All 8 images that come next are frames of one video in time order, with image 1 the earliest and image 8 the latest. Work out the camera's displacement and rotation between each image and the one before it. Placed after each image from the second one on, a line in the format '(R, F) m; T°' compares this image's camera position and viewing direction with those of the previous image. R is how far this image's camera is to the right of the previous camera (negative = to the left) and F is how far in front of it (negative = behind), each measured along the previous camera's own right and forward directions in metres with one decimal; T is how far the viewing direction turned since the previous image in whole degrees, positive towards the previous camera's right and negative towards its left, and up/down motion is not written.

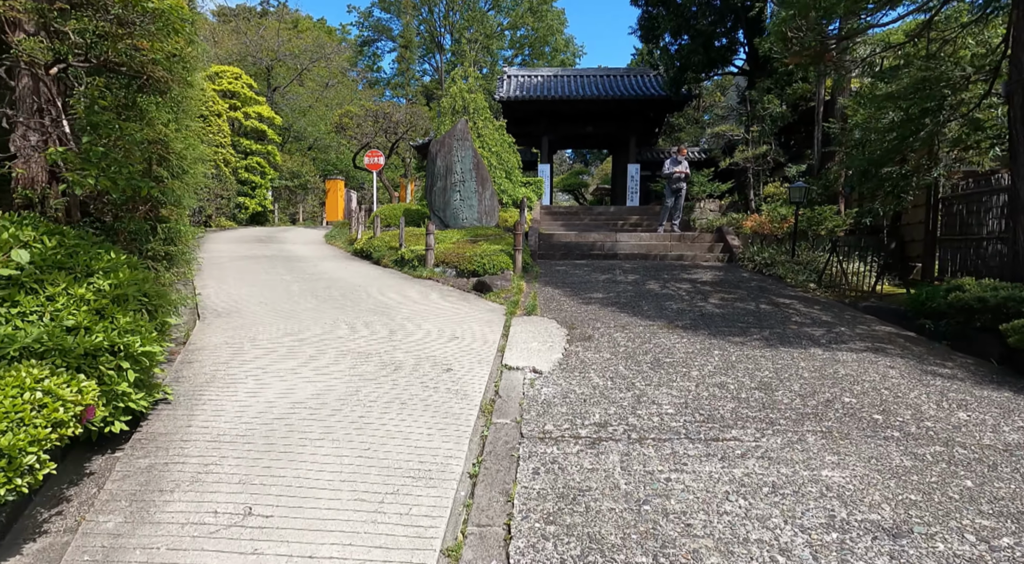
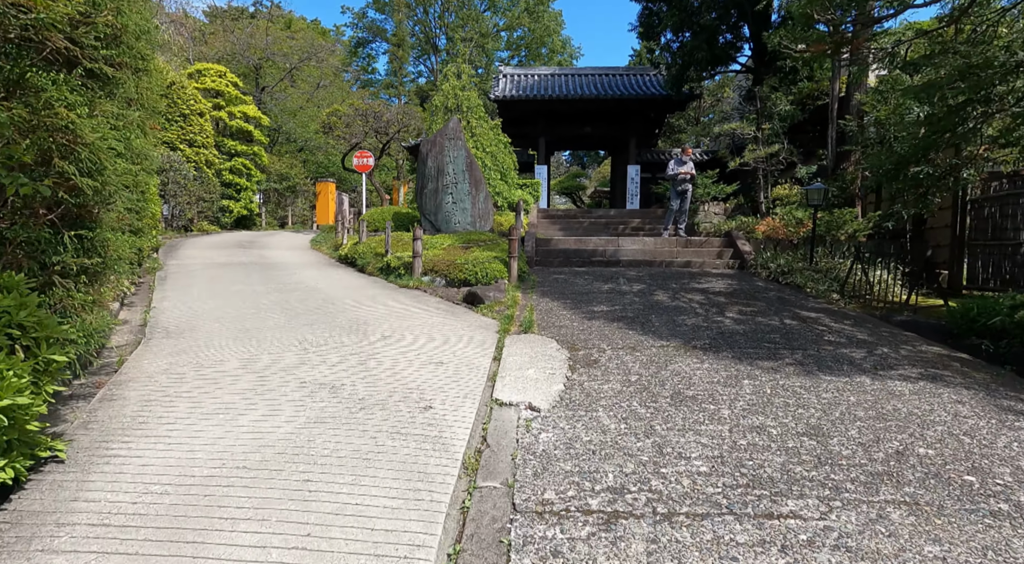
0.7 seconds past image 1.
(0.0, +0.7) m; 0°
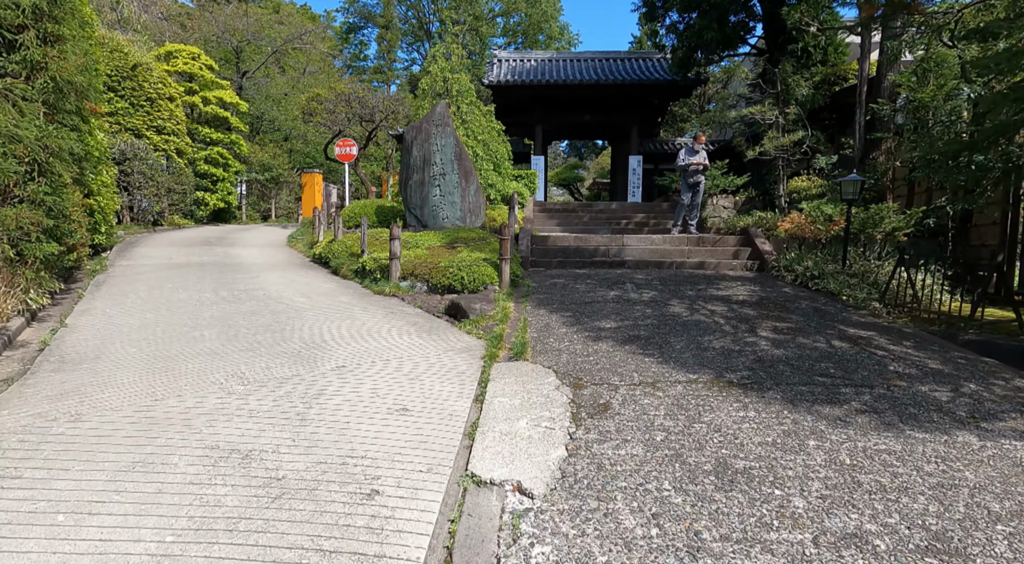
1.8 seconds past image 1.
(+0.1, +1.1) m; 0°
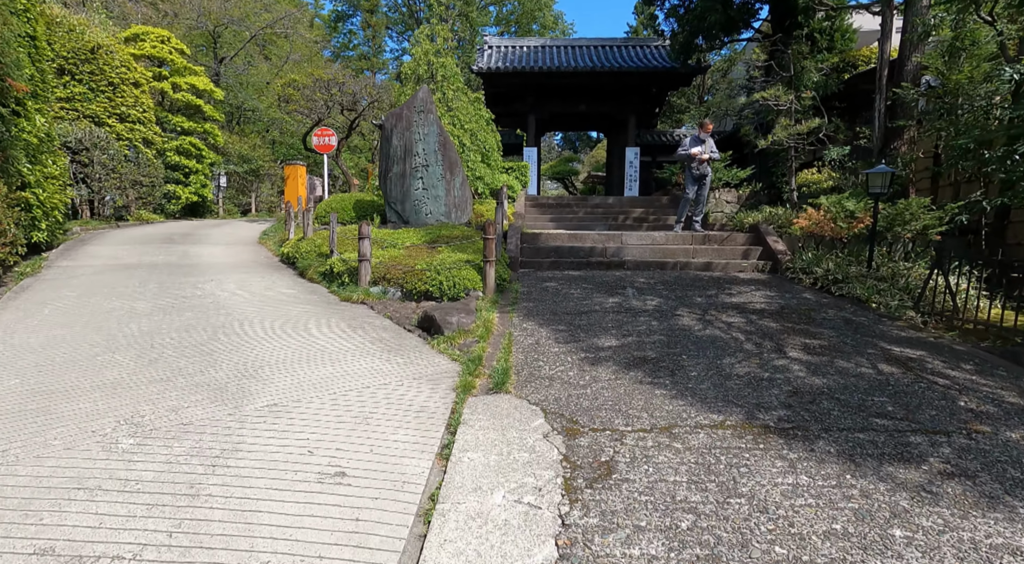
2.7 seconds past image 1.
(+0.1, +0.9) m; +1°
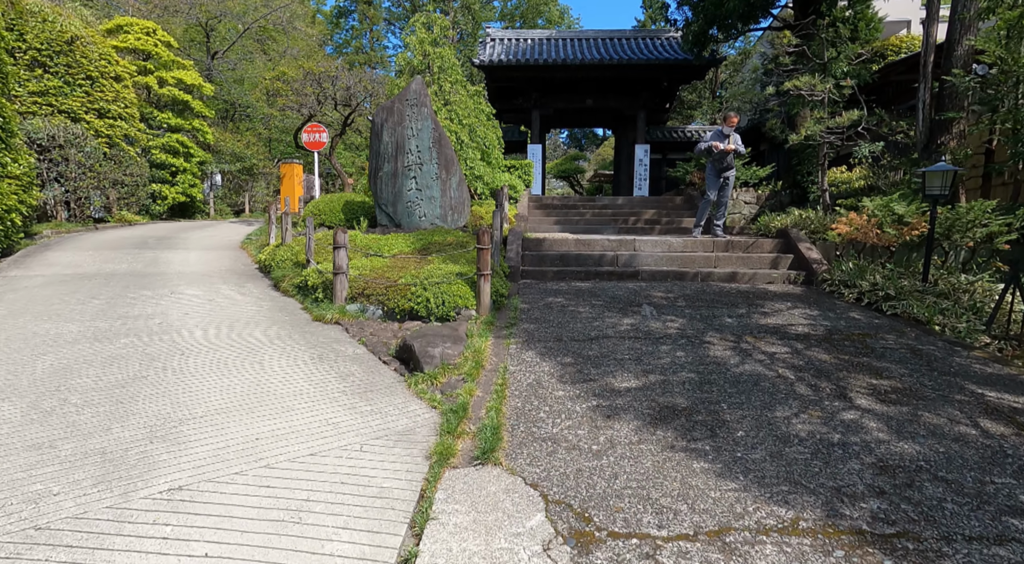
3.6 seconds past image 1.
(+0.1, +0.9) m; -1°
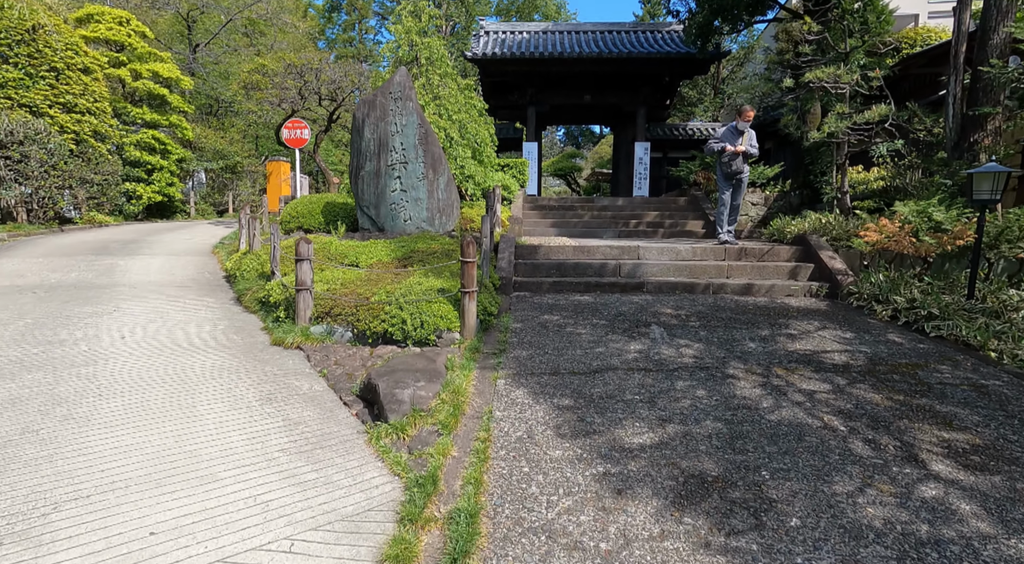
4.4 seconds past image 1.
(0.0, +0.7) m; 0°
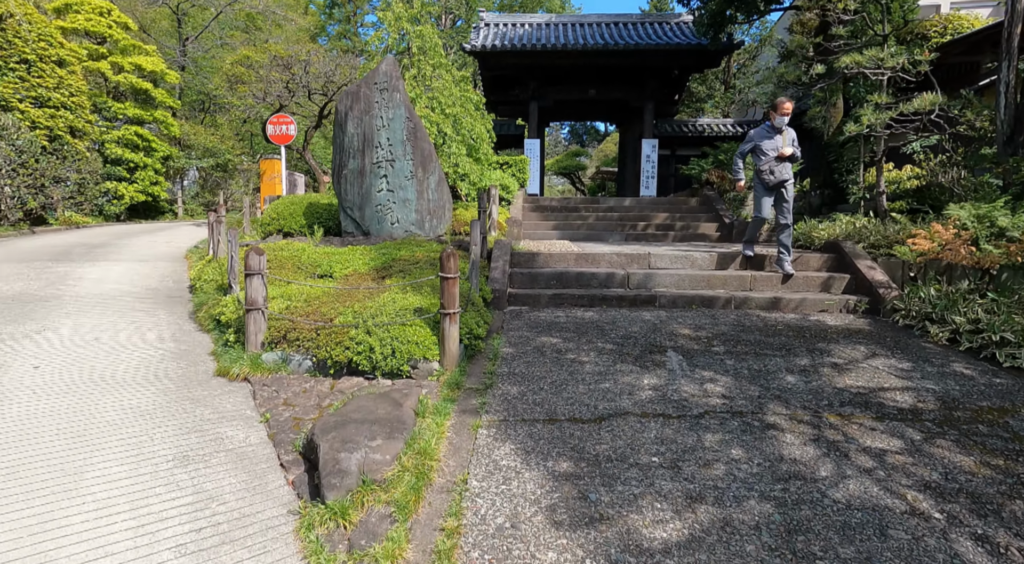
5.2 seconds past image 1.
(+0.1, +0.8) m; 0°
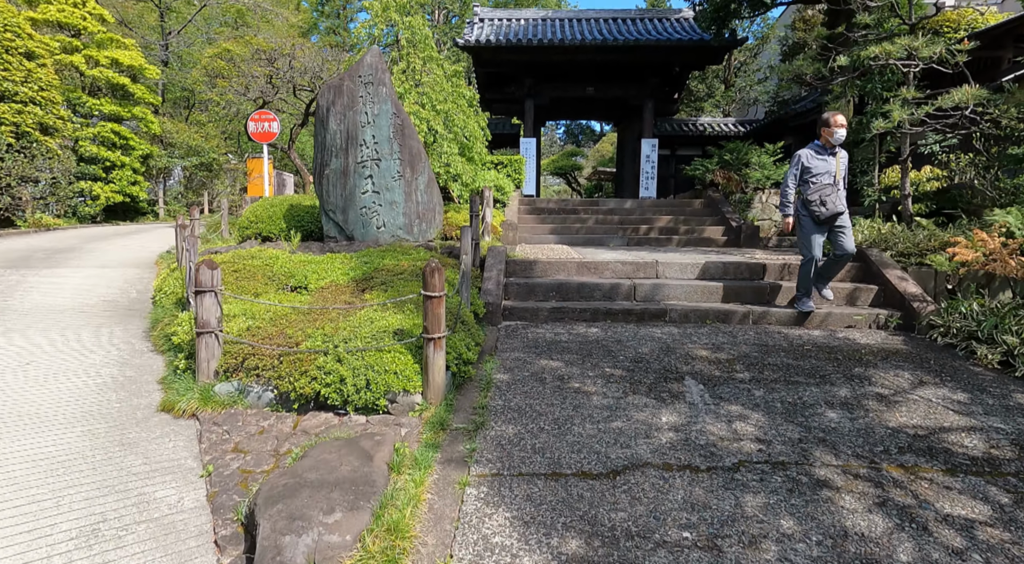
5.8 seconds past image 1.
(0.0, +0.6) m; 0°
